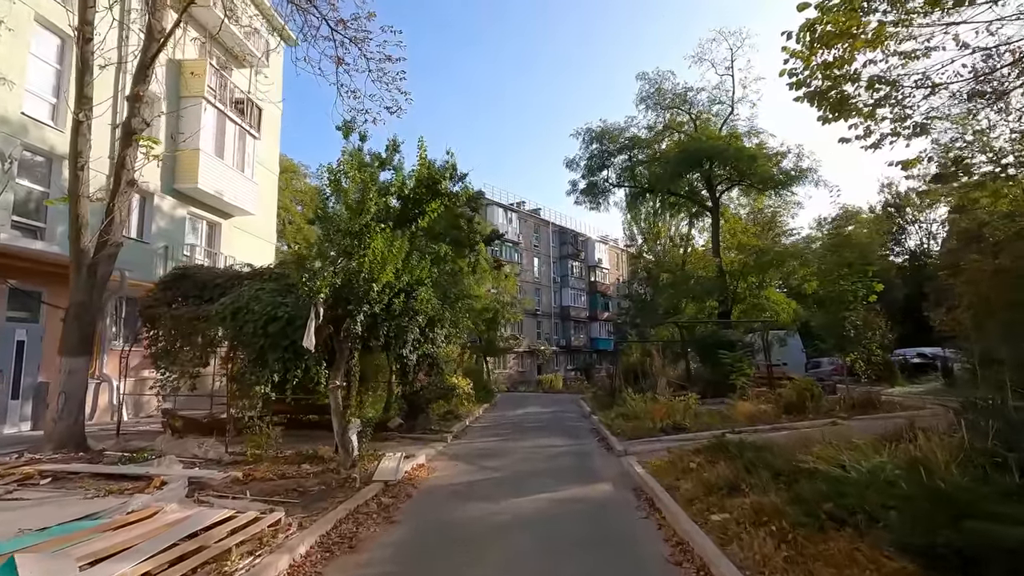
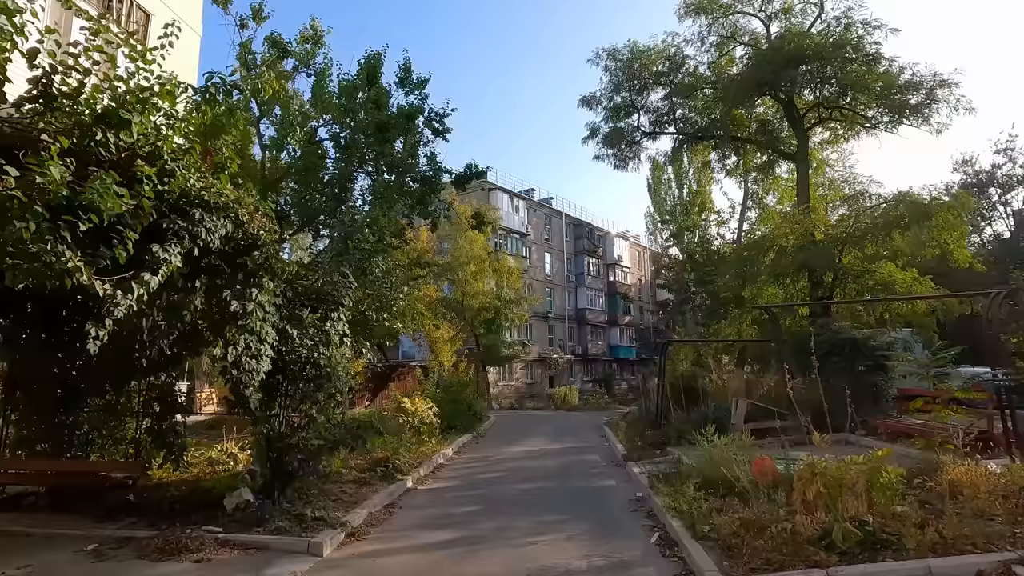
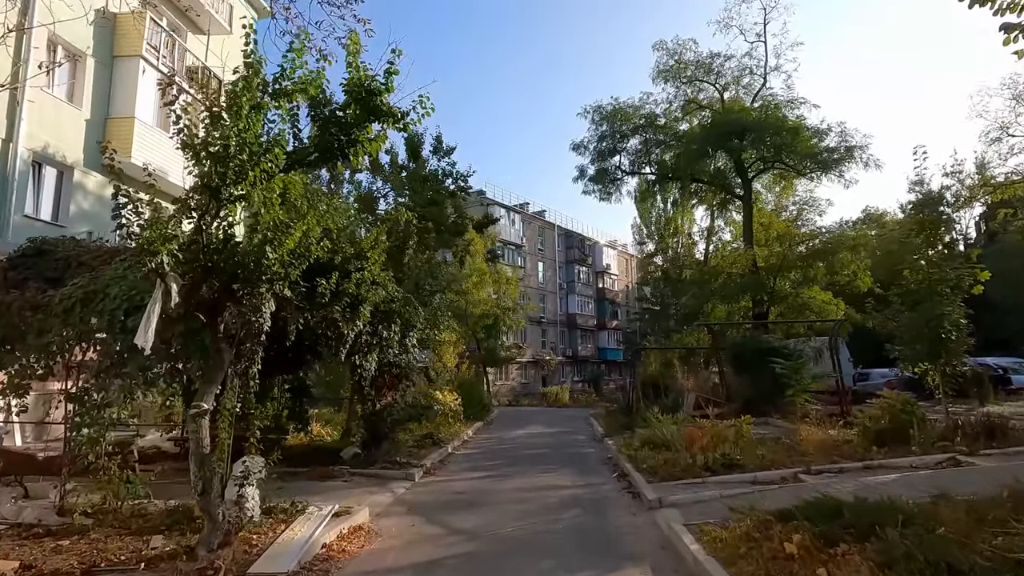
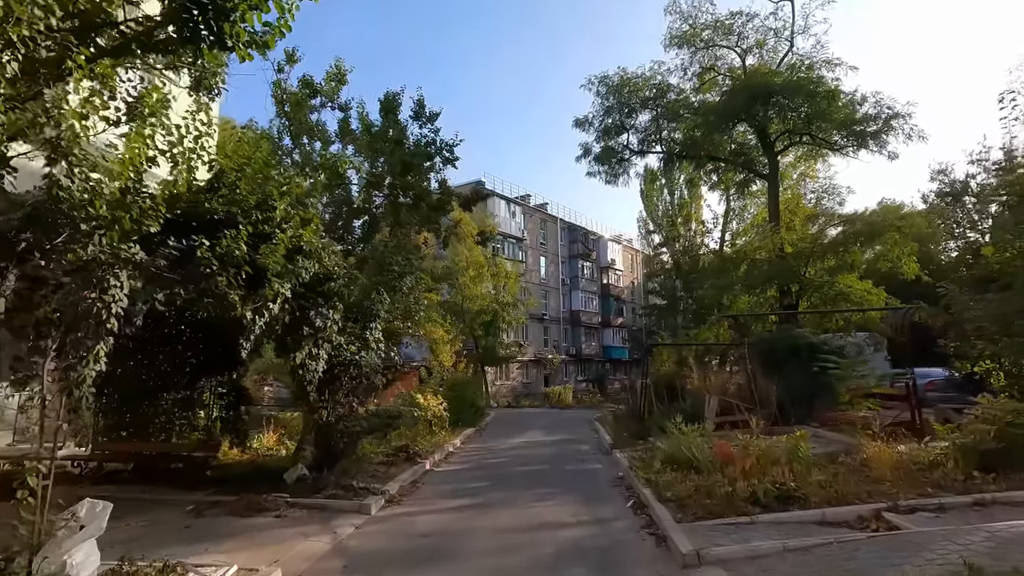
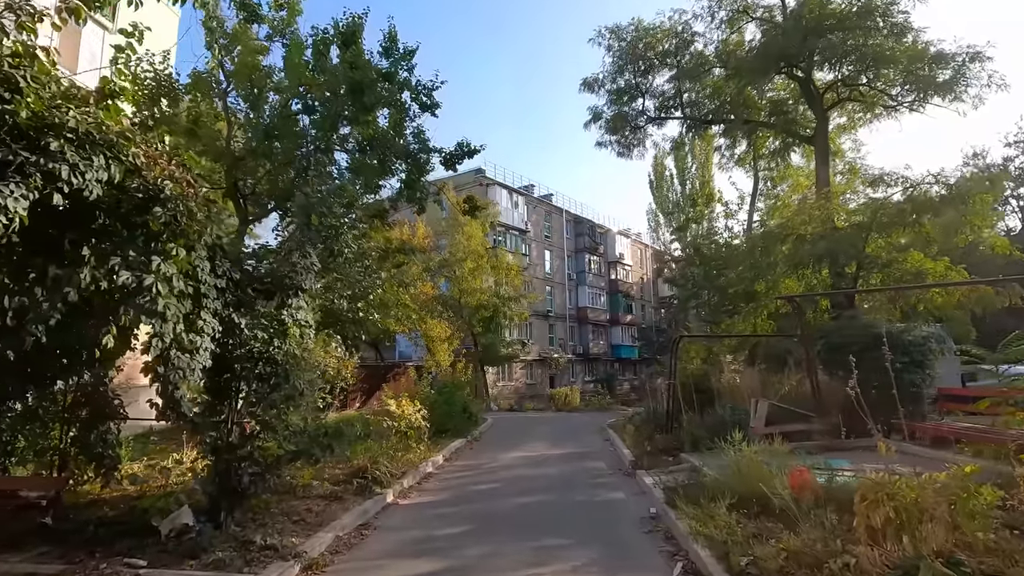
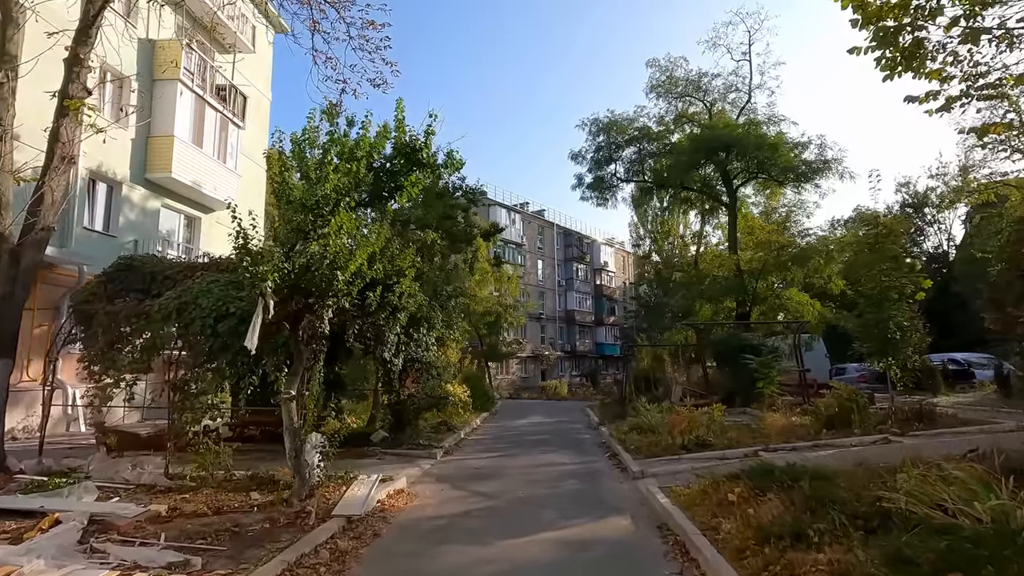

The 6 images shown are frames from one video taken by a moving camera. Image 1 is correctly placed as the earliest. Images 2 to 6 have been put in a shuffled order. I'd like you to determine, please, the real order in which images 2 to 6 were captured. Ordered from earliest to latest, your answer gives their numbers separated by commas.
6, 3, 4, 2, 5
